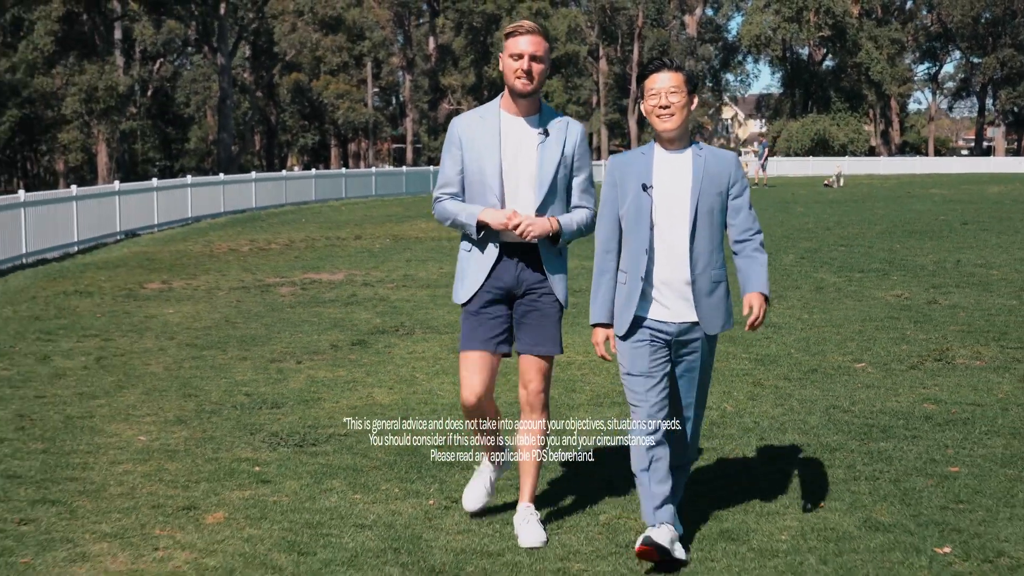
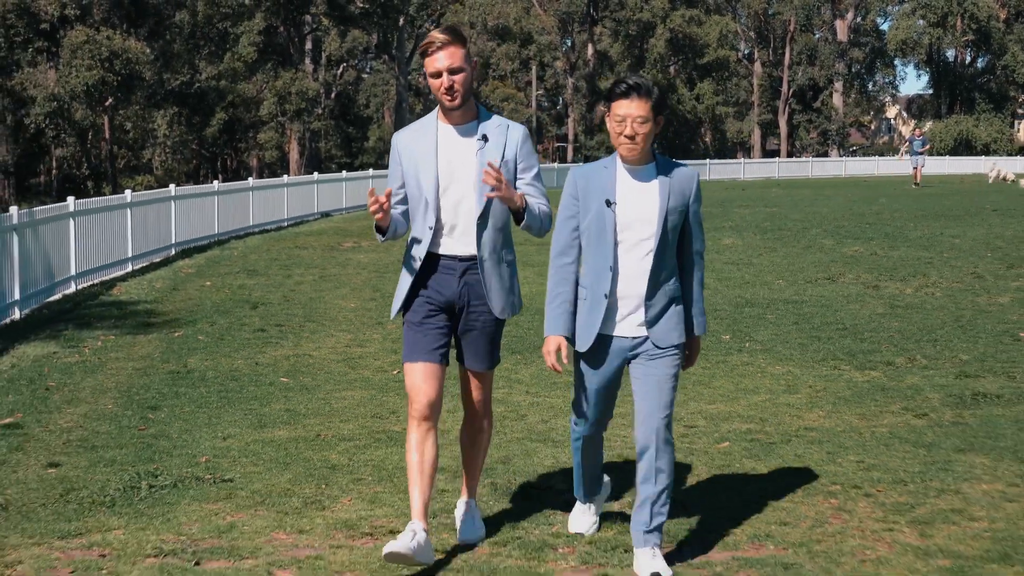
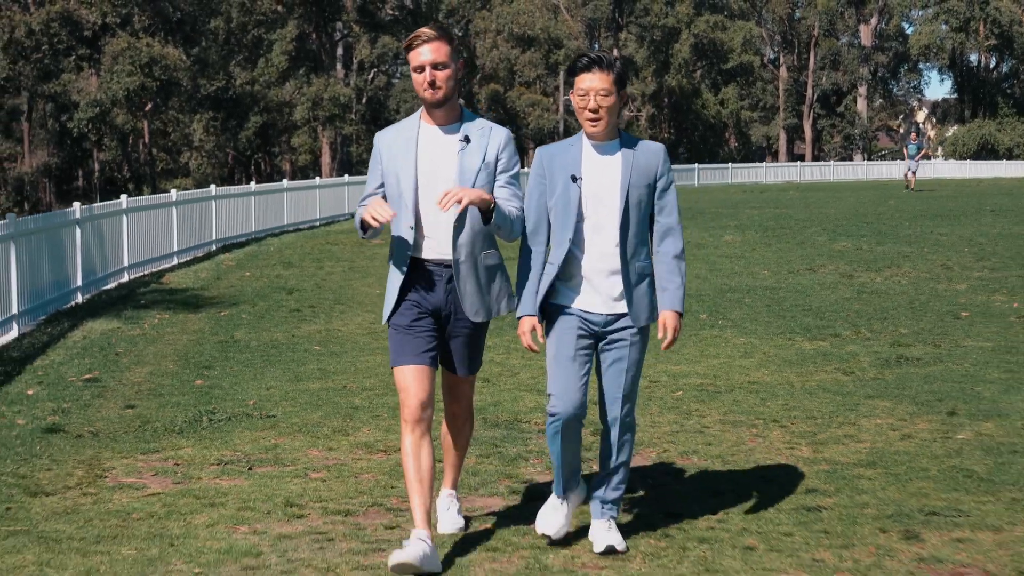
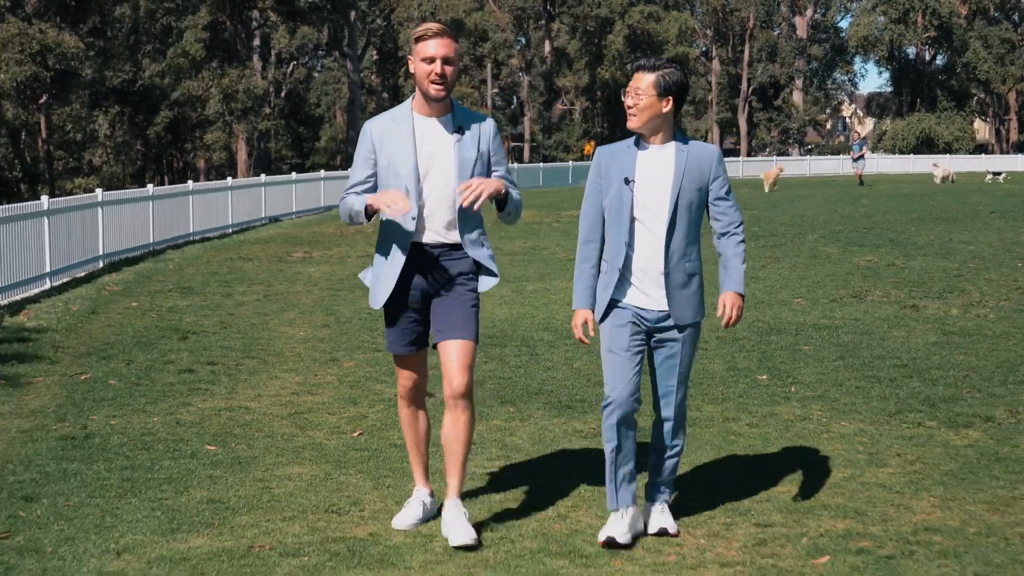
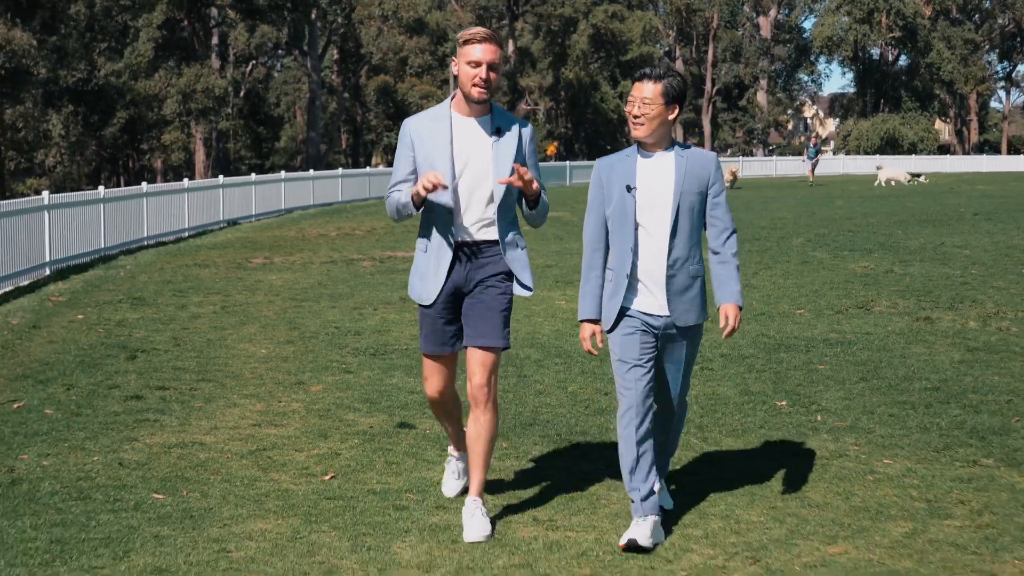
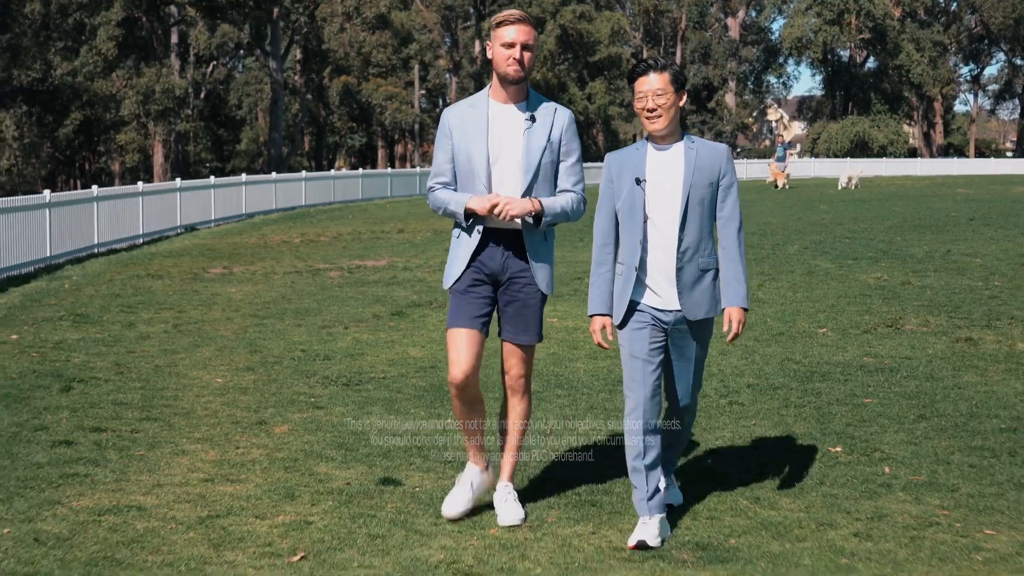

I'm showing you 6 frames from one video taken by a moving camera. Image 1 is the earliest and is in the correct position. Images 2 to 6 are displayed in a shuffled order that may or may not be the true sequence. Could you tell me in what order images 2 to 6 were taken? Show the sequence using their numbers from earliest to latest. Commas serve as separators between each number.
6, 5, 4, 2, 3
